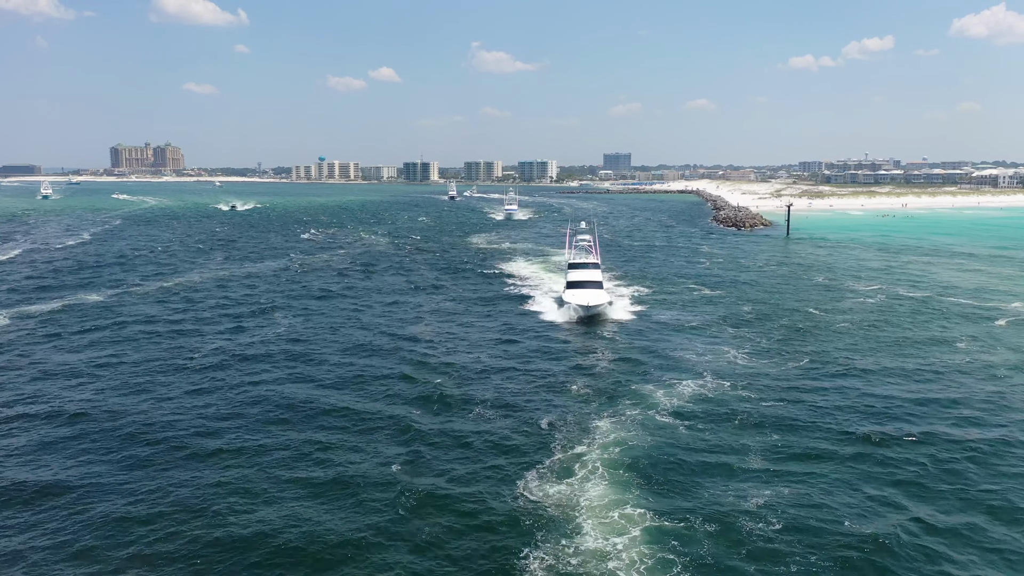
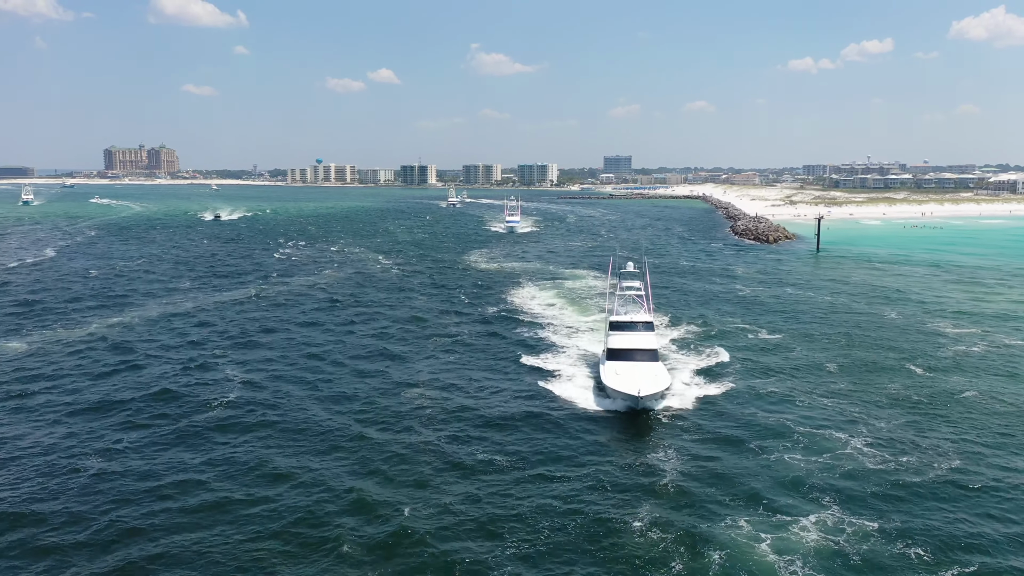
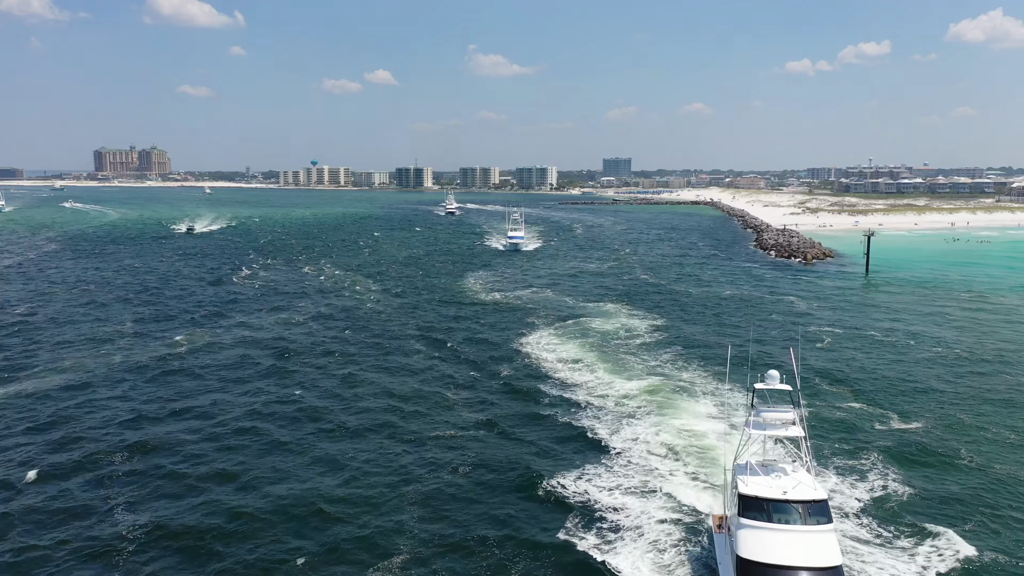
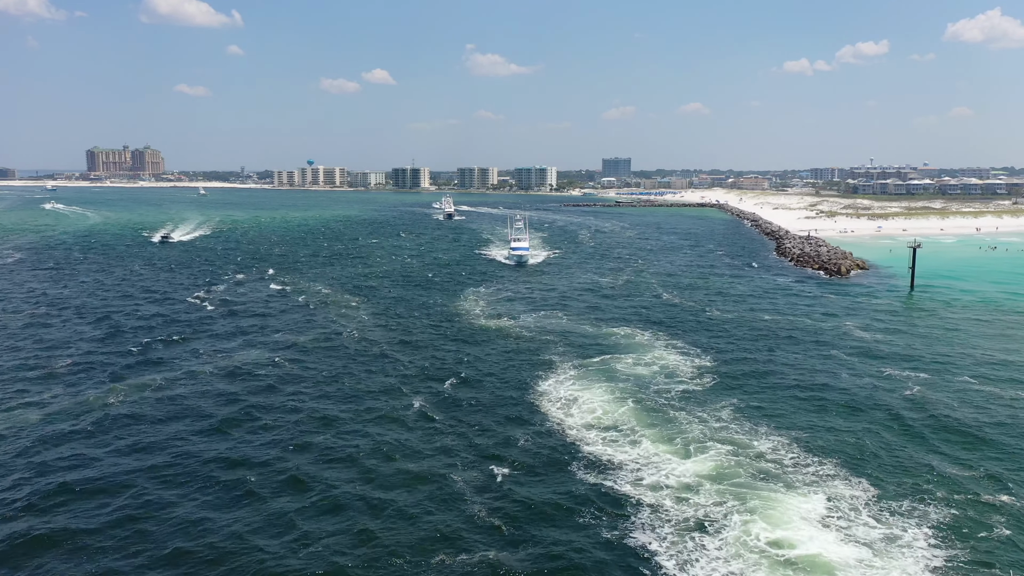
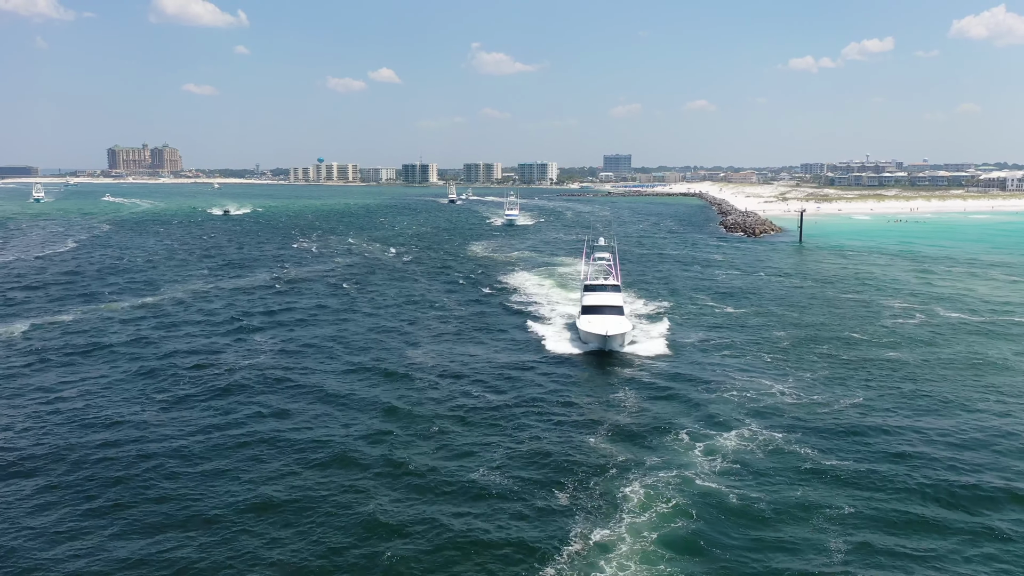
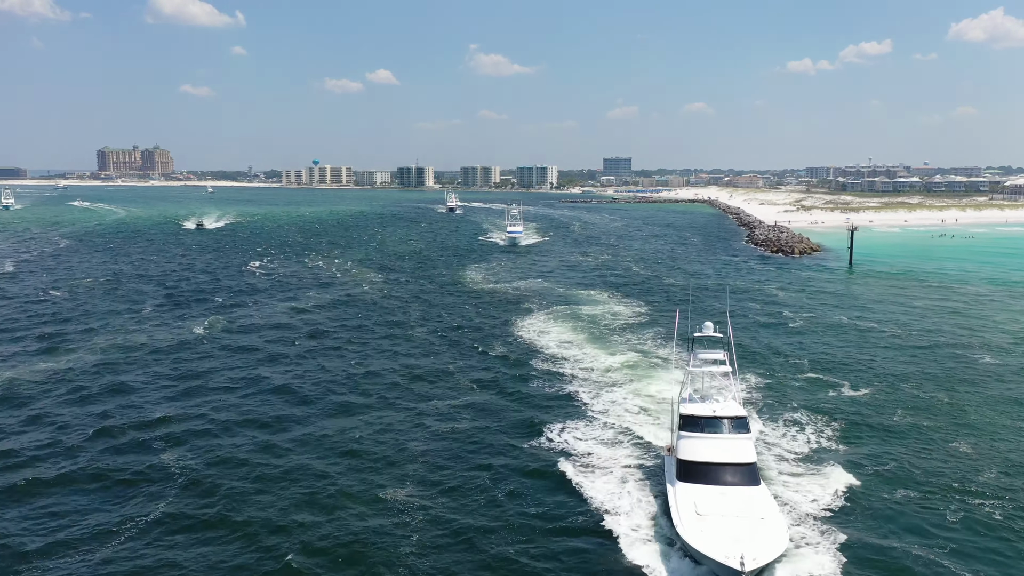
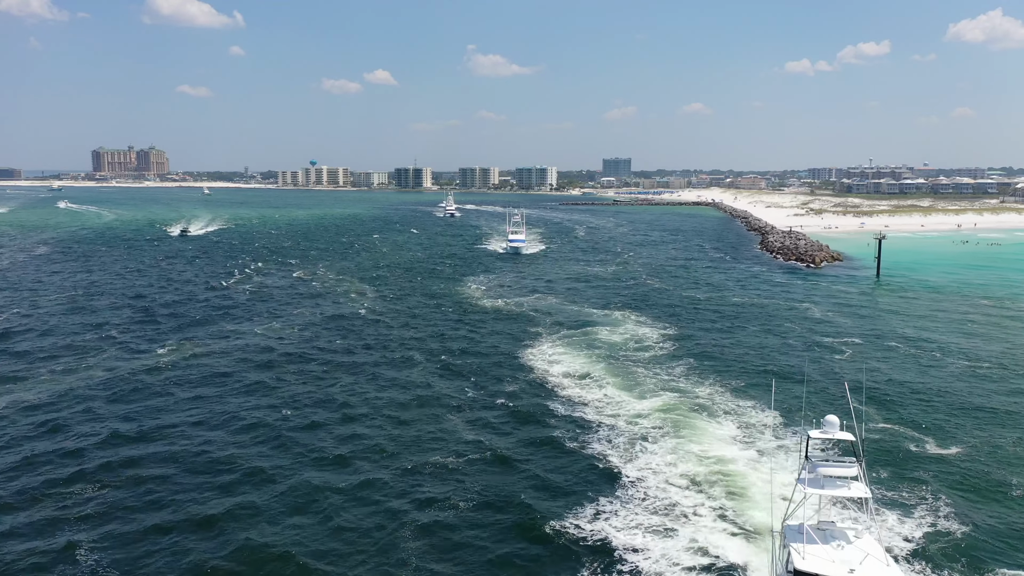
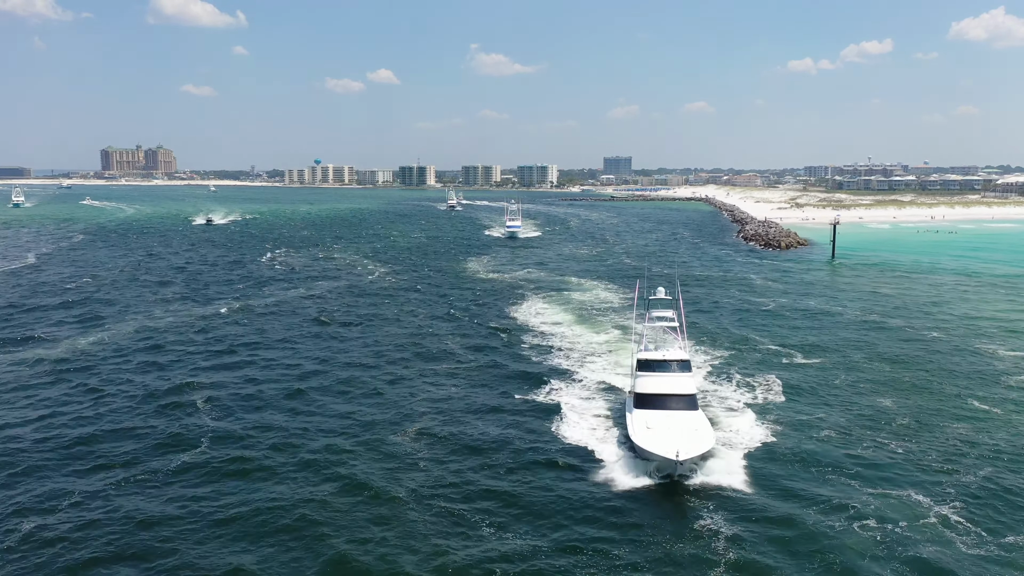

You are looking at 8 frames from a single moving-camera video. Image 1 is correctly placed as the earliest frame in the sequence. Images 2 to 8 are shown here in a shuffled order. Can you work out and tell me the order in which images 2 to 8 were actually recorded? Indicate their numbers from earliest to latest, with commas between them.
5, 2, 8, 6, 3, 7, 4
